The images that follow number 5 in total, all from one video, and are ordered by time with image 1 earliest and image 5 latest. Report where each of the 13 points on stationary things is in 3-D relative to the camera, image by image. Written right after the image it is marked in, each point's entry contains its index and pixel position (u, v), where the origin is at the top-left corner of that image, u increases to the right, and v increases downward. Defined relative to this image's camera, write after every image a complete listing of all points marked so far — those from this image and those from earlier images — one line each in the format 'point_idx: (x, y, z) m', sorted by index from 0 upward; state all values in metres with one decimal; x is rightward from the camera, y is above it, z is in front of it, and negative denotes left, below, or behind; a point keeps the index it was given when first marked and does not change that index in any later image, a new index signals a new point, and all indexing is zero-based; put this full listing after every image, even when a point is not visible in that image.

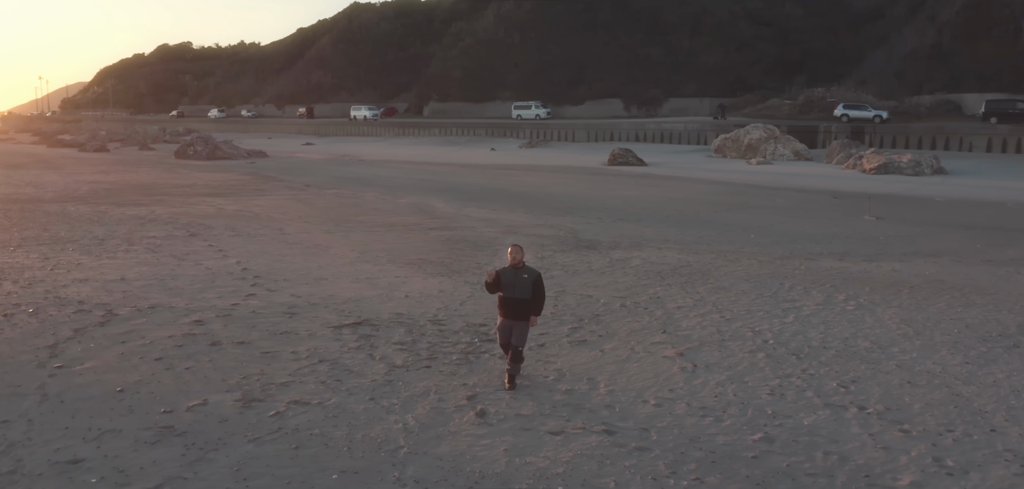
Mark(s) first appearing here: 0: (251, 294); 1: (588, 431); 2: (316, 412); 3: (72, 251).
0: (-3.5, -0.7, +10.1) m
1: (+0.5, -1.4, +5.5) m
2: (-1.6, -1.3, +5.9) m
3: (-7.6, -0.2, +12.9) m
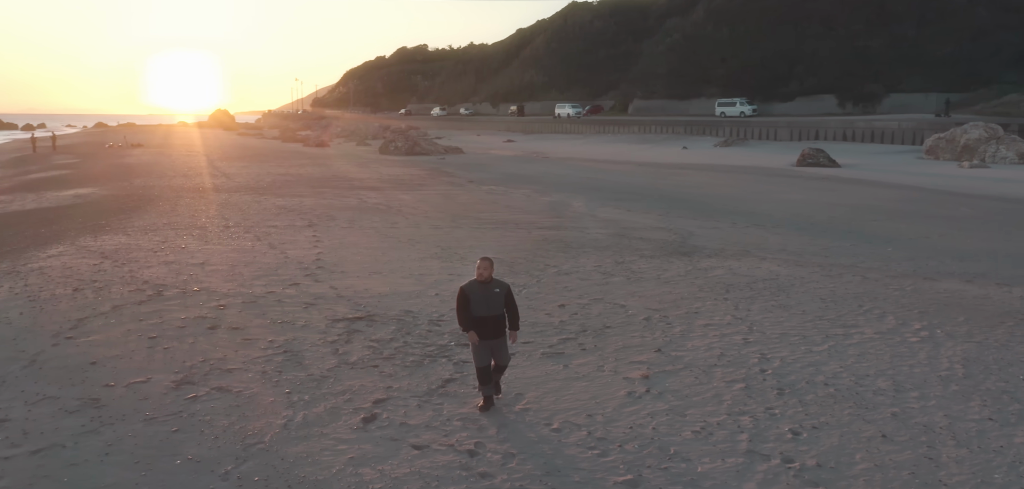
0: (-3.1, -0.6, +10.6) m
1: (-0.4, -1.4, +5.1) m
2: (-2.4, -1.3, +6.1) m
3: (-6.2, +0.1, +14.4) m
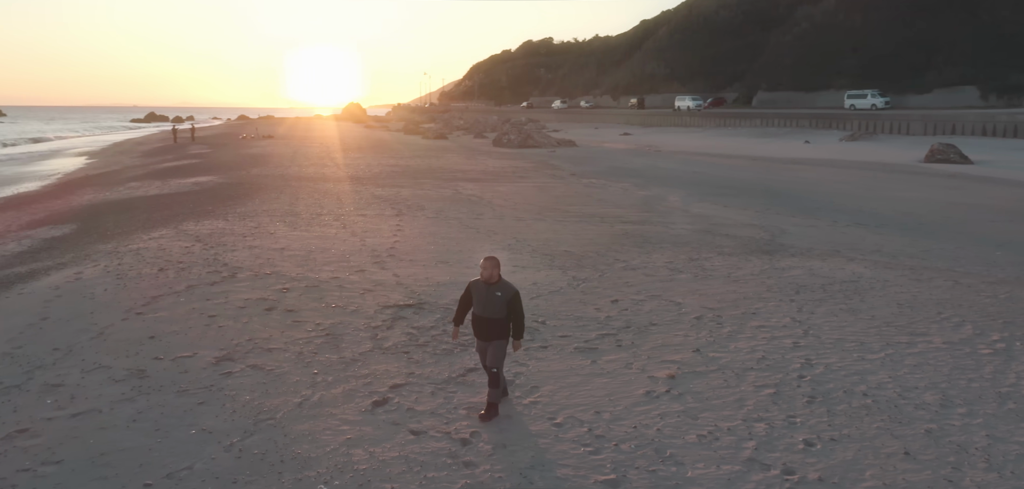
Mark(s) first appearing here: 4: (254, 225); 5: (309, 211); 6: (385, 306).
0: (-2.2, -0.4, +11.0) m
1: (-0.5, -1.3, +5.1) m
2: (-2.2, -1.1, +6.5) m
3: (-4.7, +0.3, +15.2) m
4: (-5.5, +0.5, +16.2) m
5: (-5.2, +0.9, +19.0) m
6: (-1.5, -0.7, +9.0) m
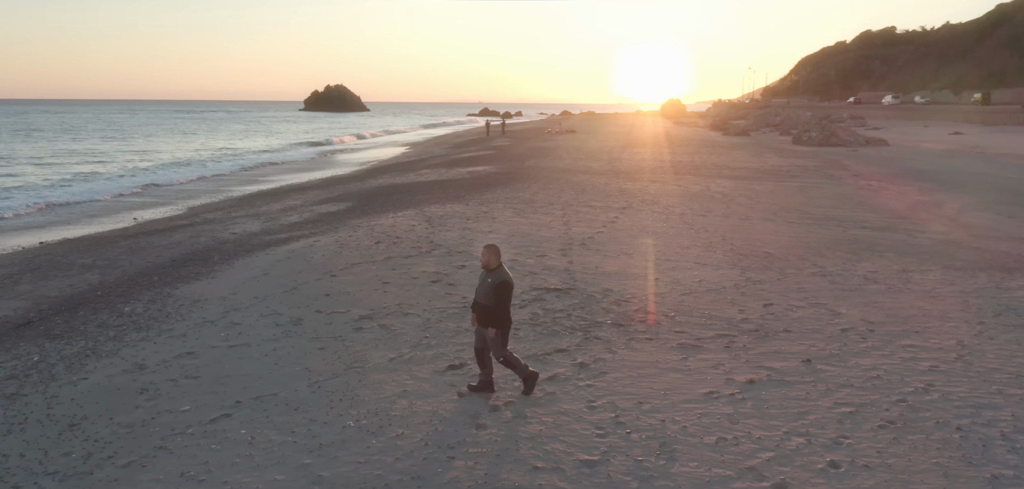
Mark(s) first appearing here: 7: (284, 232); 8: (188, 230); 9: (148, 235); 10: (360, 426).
0: (+0.5, -0.2, +11.7) m
1: (-0.2, -1.2, +5.6) m
2: (-1.4, -0.9, +7.5) m
3: (-0.2, +0.7, +16.5) m
4: (-0.6, +0.9, +17.7) m
5: (+0.8, +1.3, +20.2) m
6: (+0.3, -0.6, +9.6) m
7: (-4.9, +0.3, +16.1) m
8: (-7.7, +0.3, +17.7) m
9: (-8.3, +0.2, +17.0) m
10: (-1.1, -1.3, +5.1) m
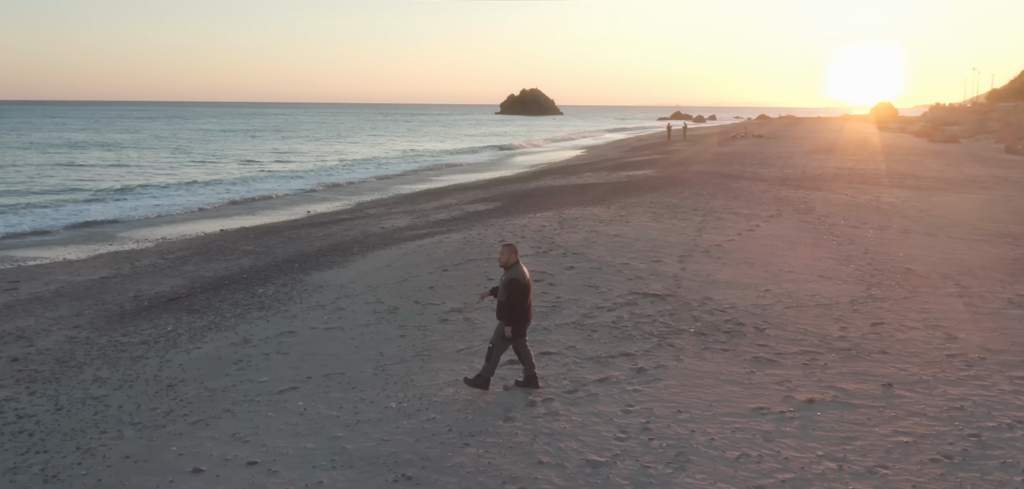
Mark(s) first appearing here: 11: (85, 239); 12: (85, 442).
0: (+2.2, -0.3, +11.6) m
1: (+0.1, -1.2, +5.8) m
2: (-0.6, -0.9, +7.9) m
3: (+2.7, +0.6, +16.4) m
4: (+2.6, +0.8, +17.6) m
5: (+4.6, +1.1, +19.8) m
6: (+1.5, -0.6, +9.6) m
7: (-2.0, +0.4, +17.1) m
8: (-4.3, +0.5, +19.3) m
9: (-5.1, +0.4, +18.7) m
10: (-0.8, -1.2, +5.5) m
11: (-9.4, +0.1, +16.3) m
12: (-2.8, -1.3, +4.8) m
